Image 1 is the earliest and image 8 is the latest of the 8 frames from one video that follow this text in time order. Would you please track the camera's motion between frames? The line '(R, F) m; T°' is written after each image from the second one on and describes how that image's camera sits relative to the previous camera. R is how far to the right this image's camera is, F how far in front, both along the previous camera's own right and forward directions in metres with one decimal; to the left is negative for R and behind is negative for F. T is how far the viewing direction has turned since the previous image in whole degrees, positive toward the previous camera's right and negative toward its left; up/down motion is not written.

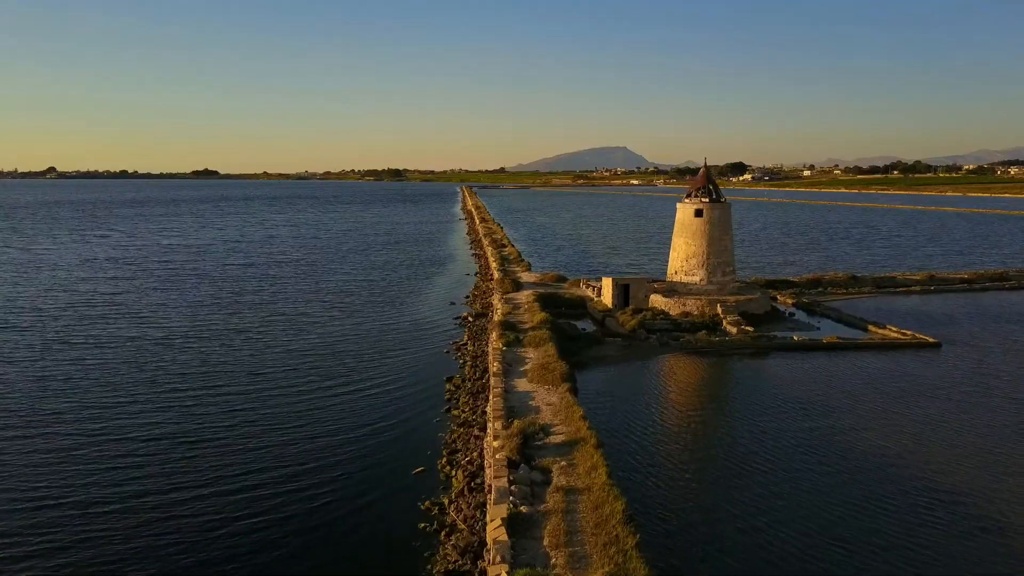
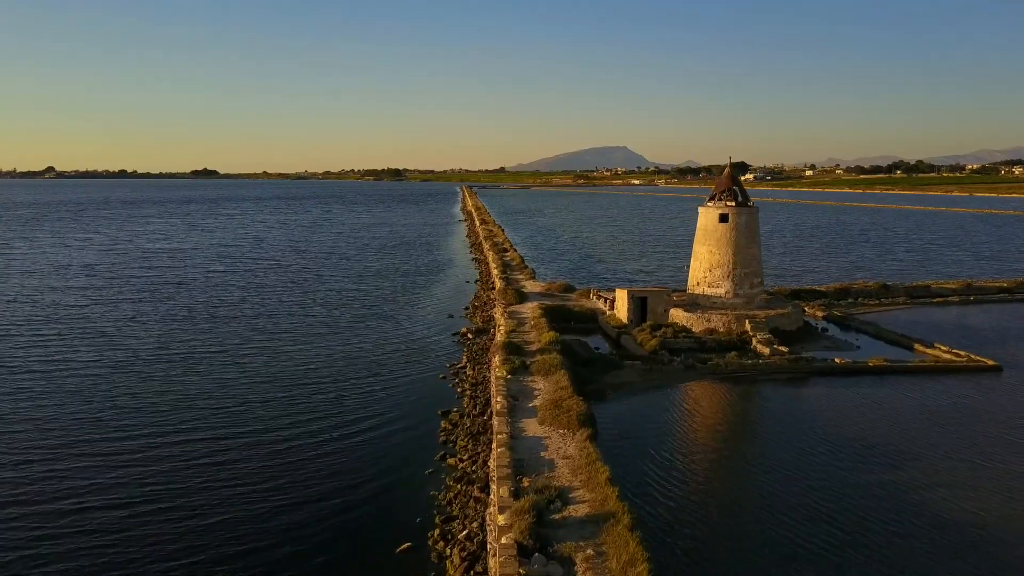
(-0.1, +2.6) m; 0°
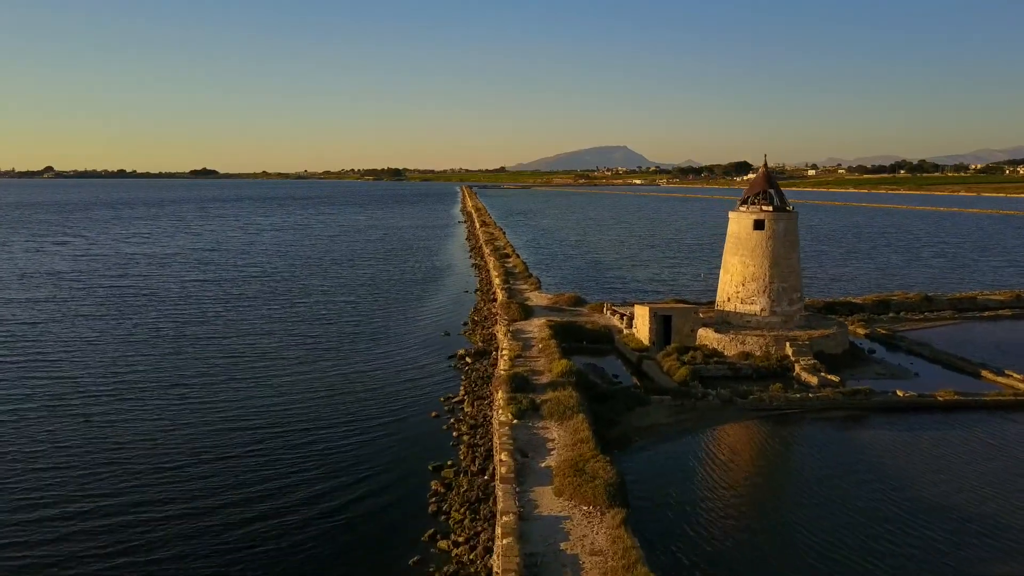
(-0.1, +3.0) m; 0°
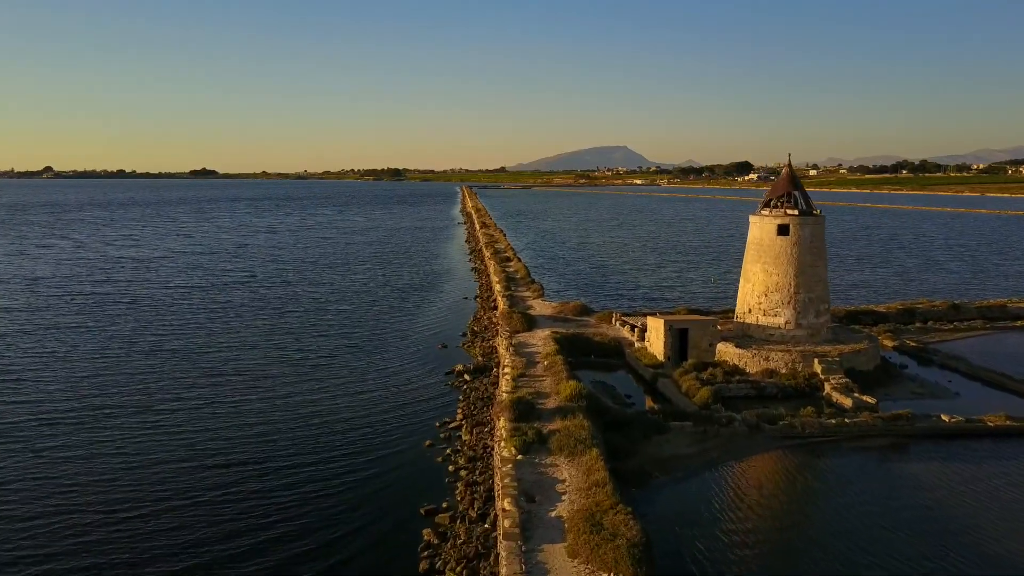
(-0.1, +1.7) m; 0°
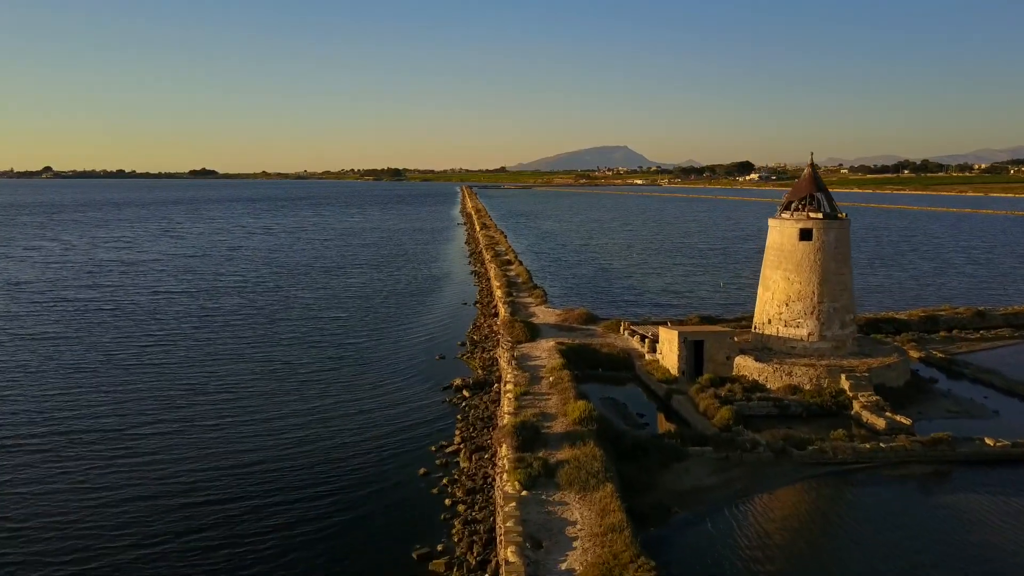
(-0.1, +1.3) m; 0°
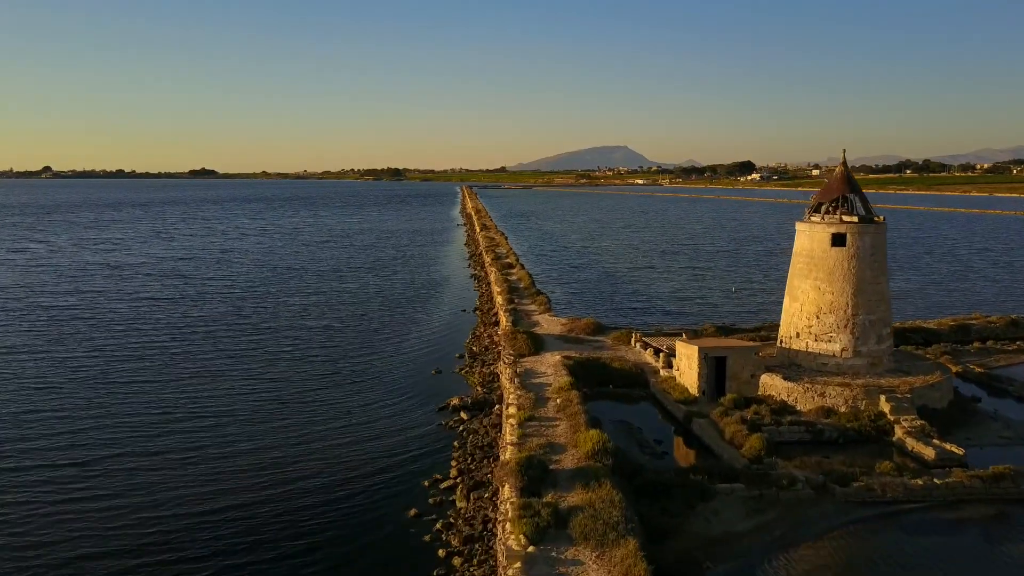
(-0.1, +1.7) m; 0°
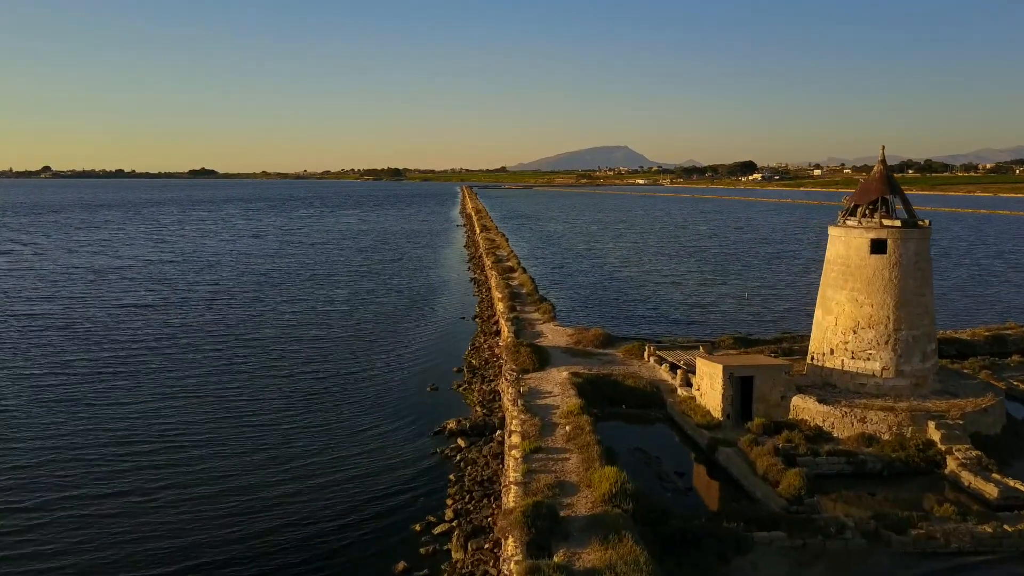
(-0.1, +1.6) m; 0°
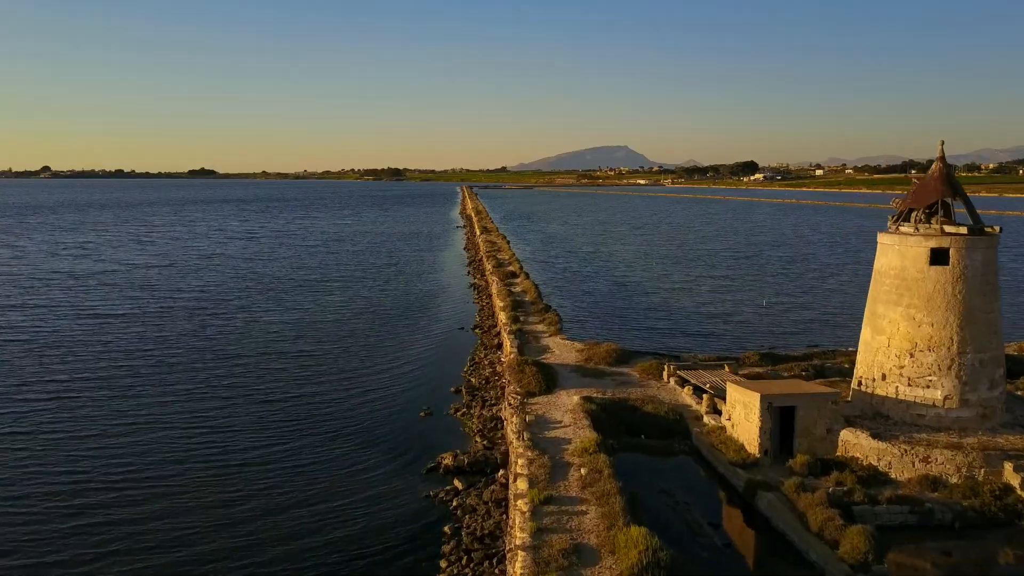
(-0.1, +1.9) m; 0°
